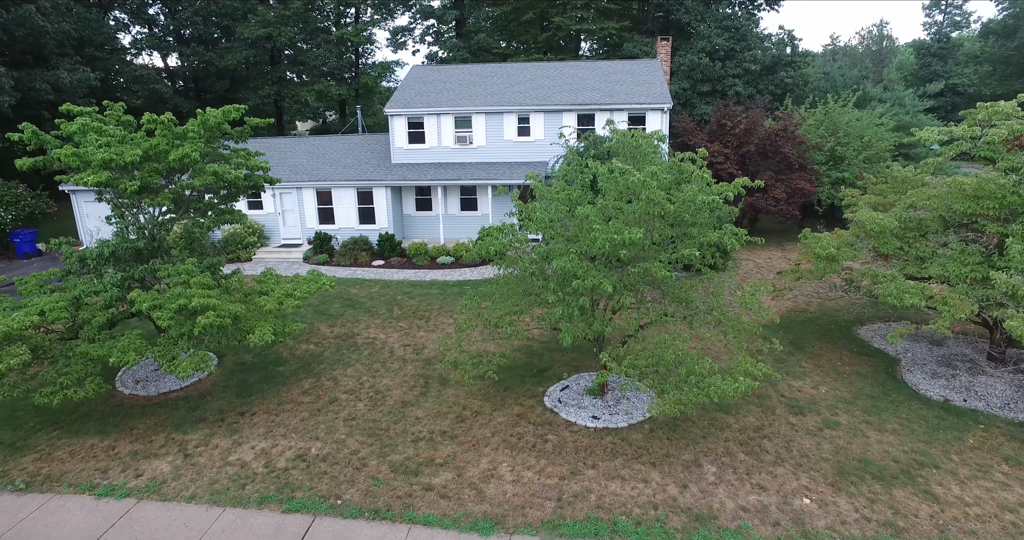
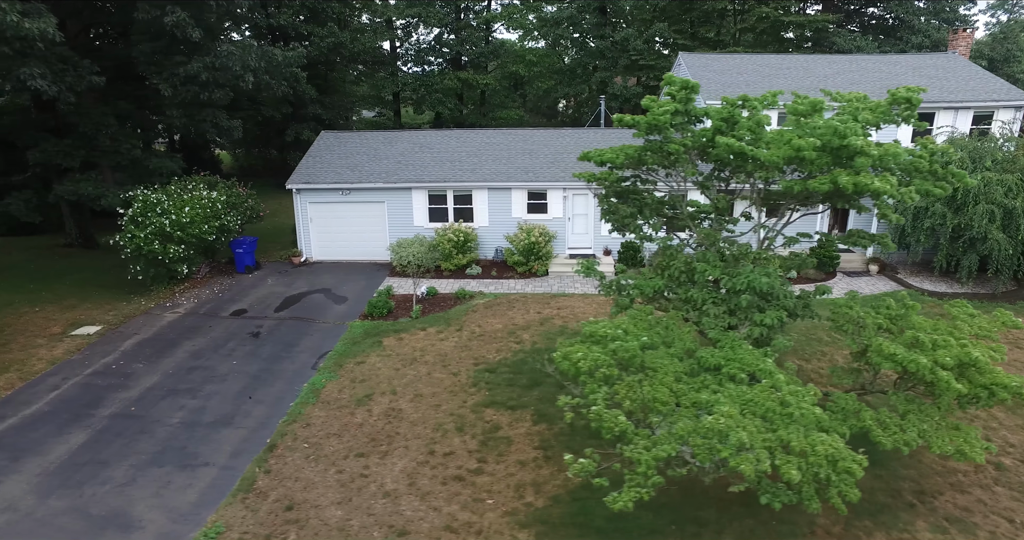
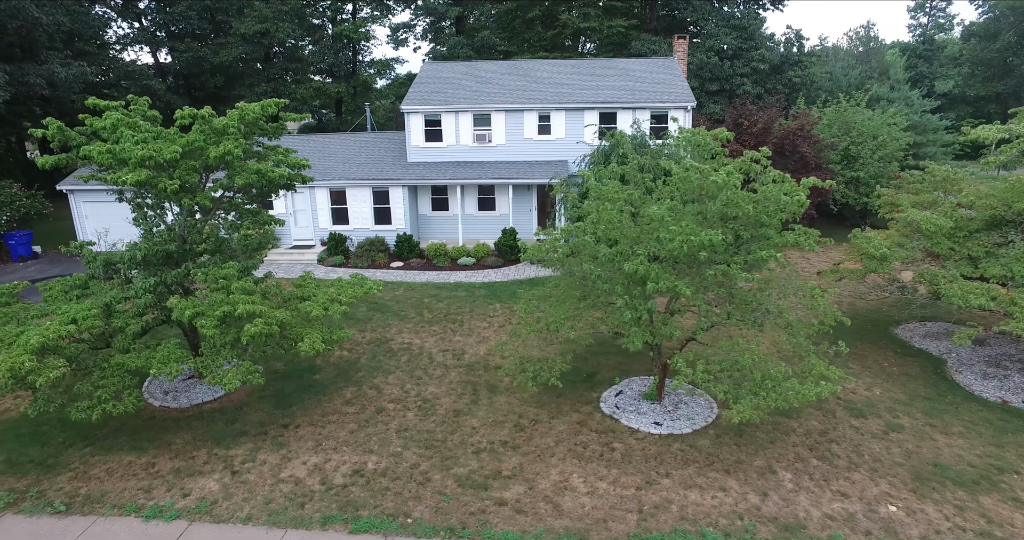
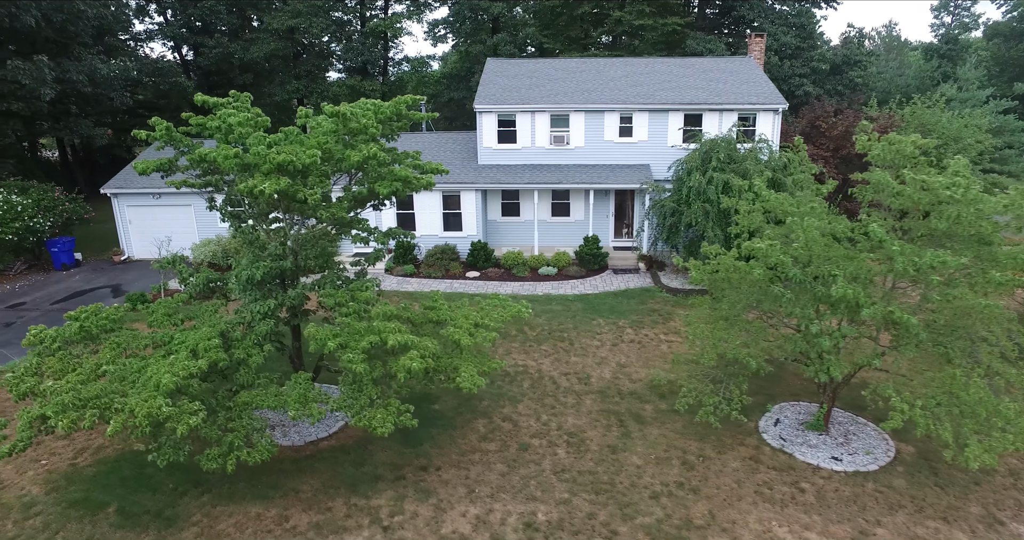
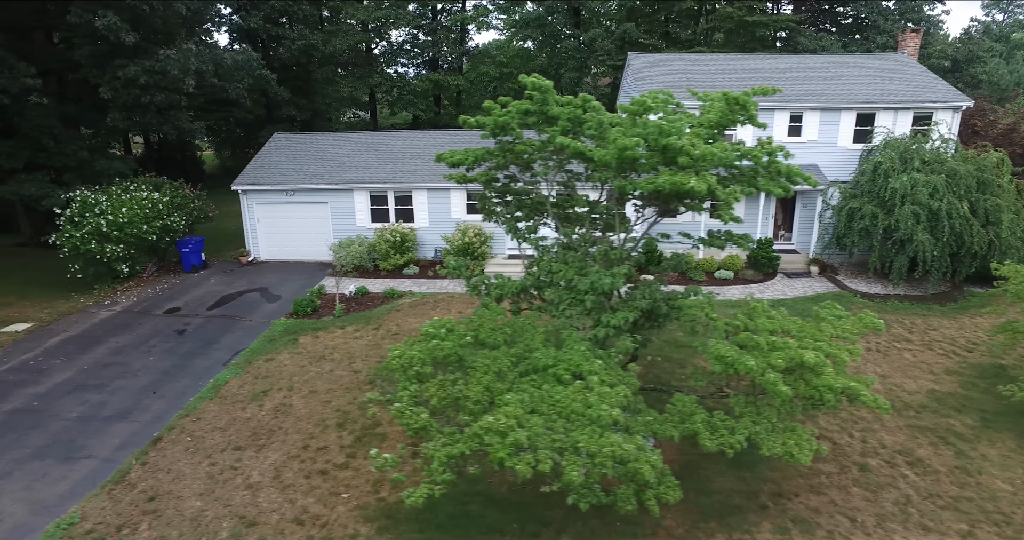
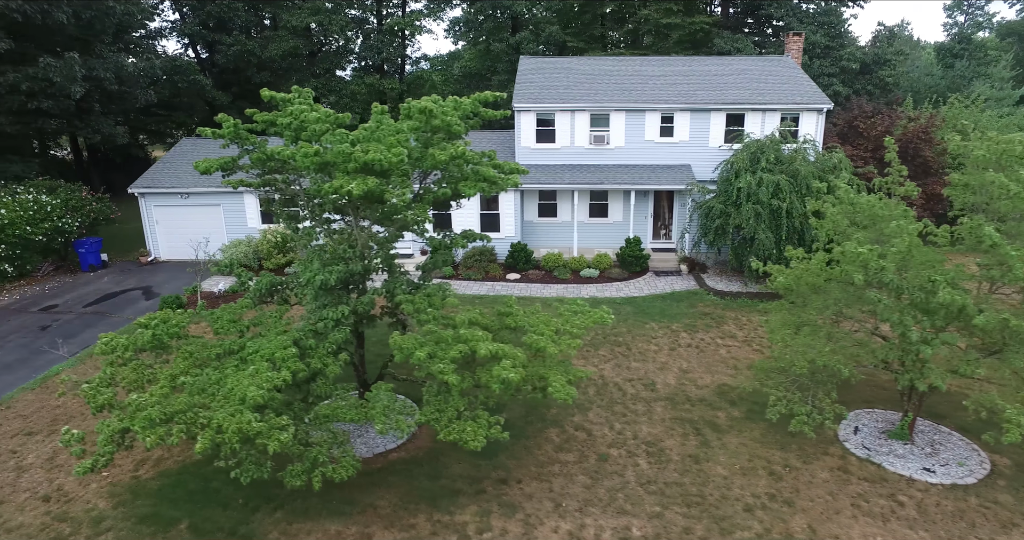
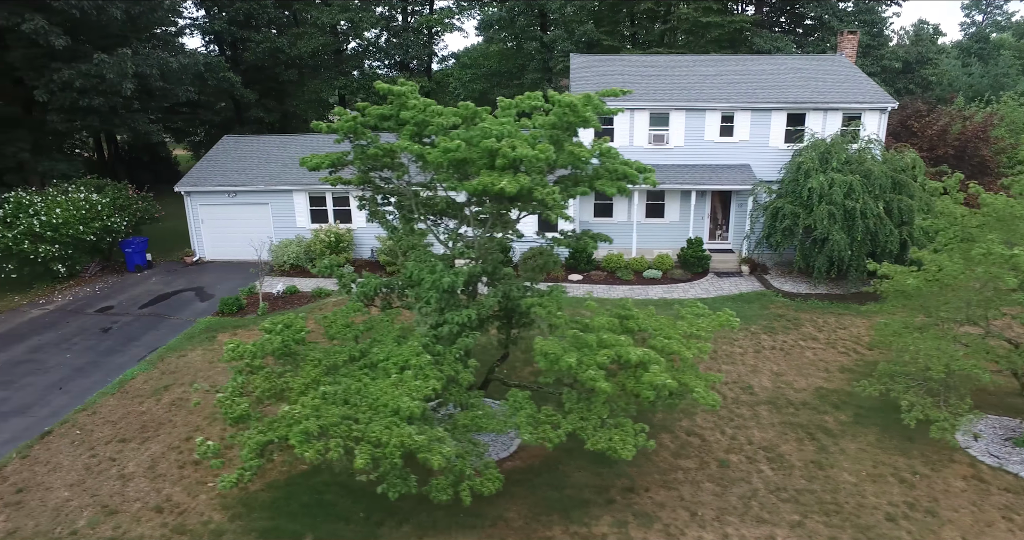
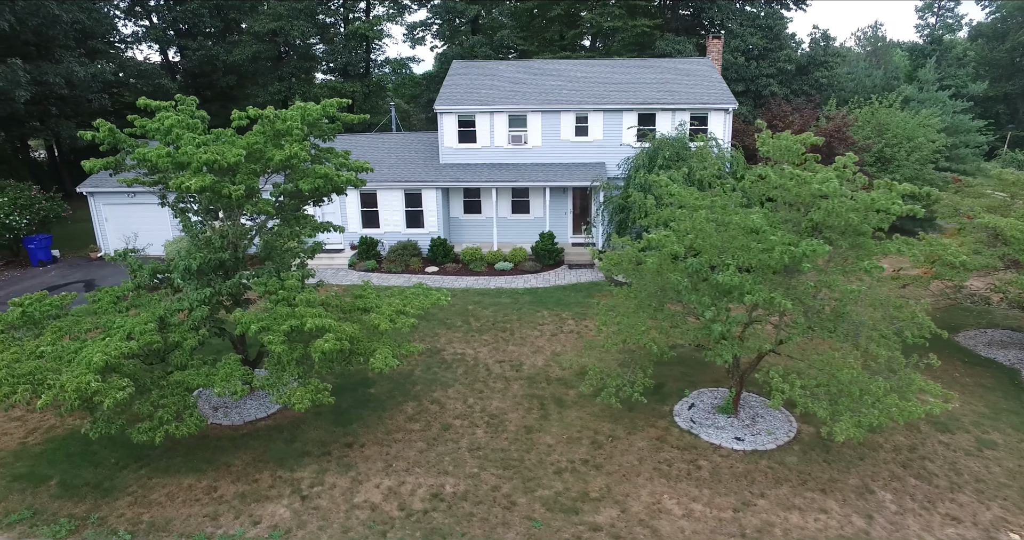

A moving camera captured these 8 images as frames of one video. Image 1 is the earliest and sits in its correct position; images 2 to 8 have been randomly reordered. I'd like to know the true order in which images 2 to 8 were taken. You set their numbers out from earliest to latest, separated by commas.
3, 8, 4, 6, 7, 5, 2
